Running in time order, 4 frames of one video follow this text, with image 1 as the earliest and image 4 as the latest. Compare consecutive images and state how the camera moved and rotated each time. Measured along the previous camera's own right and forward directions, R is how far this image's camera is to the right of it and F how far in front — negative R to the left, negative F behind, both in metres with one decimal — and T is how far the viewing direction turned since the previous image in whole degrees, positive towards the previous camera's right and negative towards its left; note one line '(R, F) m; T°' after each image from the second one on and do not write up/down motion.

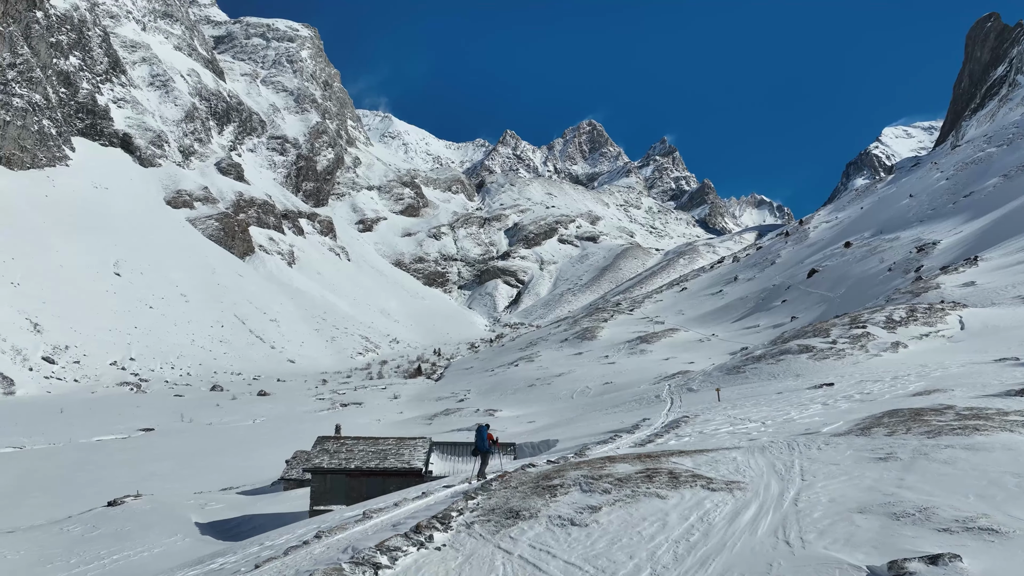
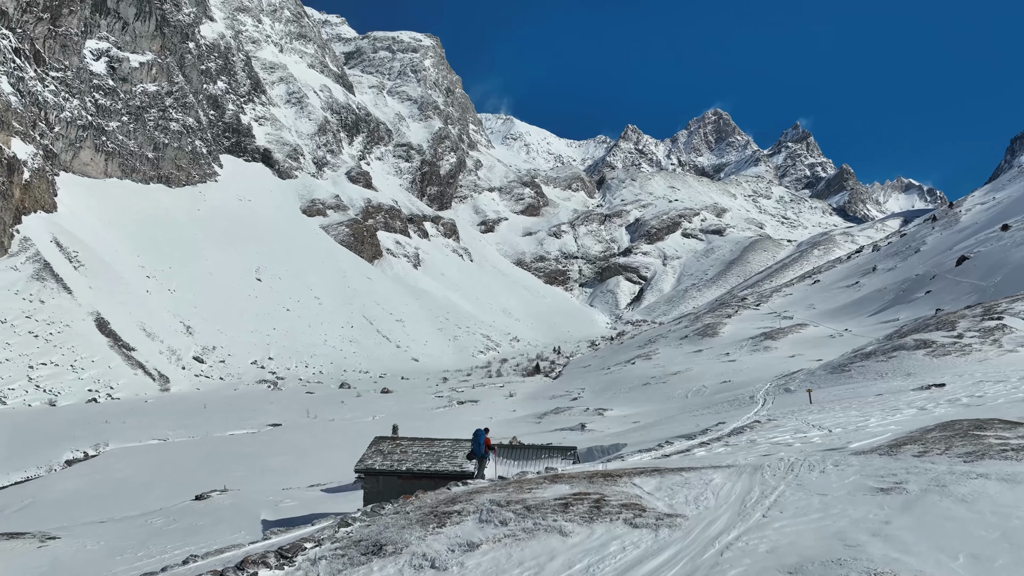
(+0.8, +0.6) m; -10°
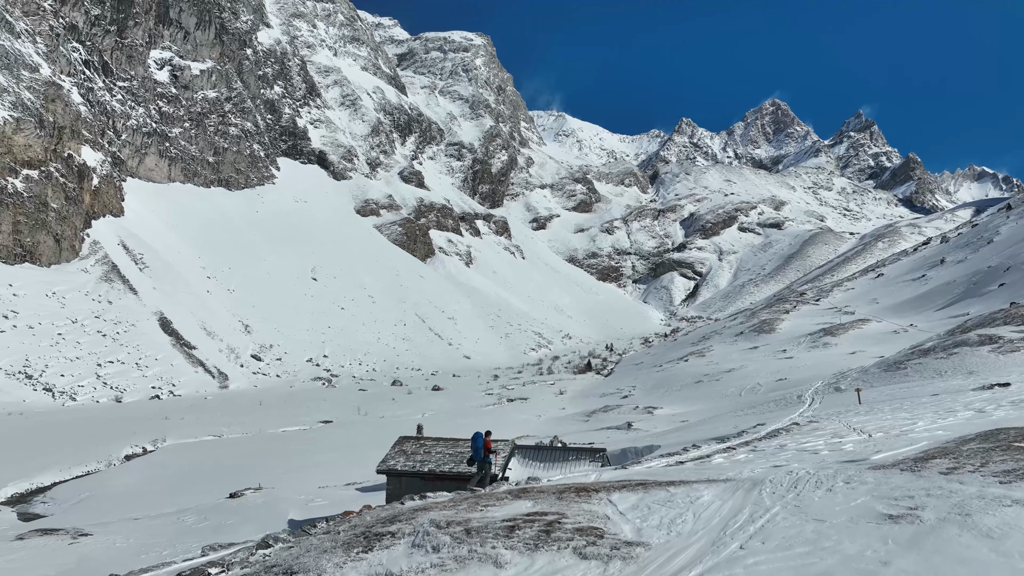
(+0.3, +0.3) m; -4°
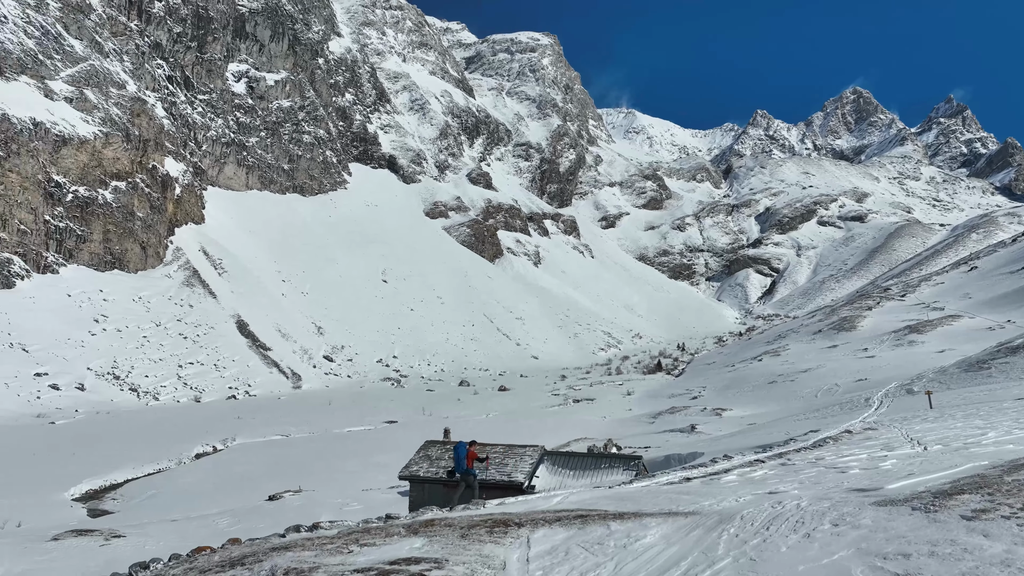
(+0.5, +0.5) m; -6°
